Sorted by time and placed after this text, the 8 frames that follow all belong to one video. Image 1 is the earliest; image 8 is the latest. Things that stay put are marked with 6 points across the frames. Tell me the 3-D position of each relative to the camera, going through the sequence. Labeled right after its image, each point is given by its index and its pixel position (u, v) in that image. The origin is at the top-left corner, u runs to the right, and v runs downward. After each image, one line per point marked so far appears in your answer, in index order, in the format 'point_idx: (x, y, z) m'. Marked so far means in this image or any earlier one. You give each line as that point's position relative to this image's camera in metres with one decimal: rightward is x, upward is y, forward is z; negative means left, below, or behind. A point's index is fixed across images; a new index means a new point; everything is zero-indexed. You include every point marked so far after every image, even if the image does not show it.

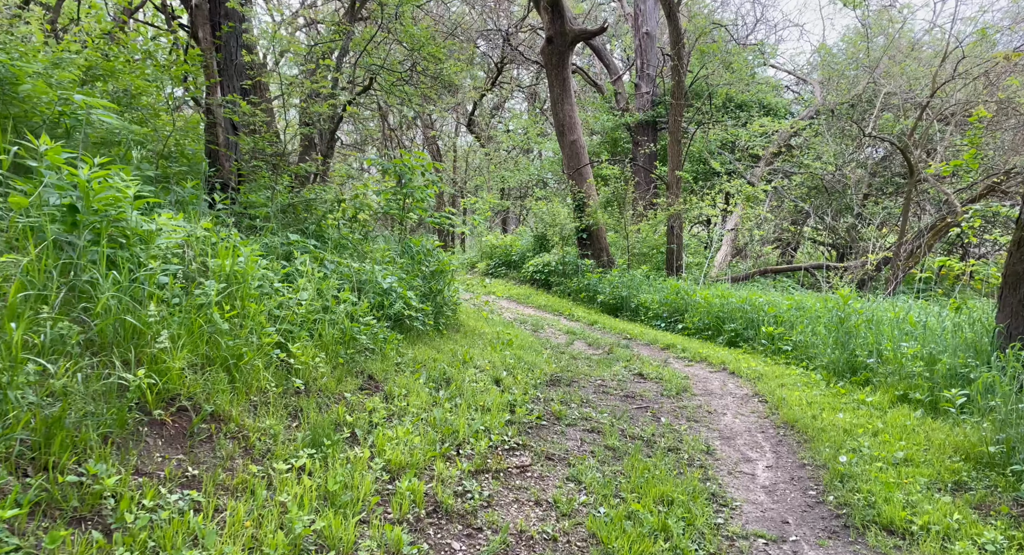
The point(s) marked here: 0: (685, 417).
0: (+1.6, -1.3, +6.7) m
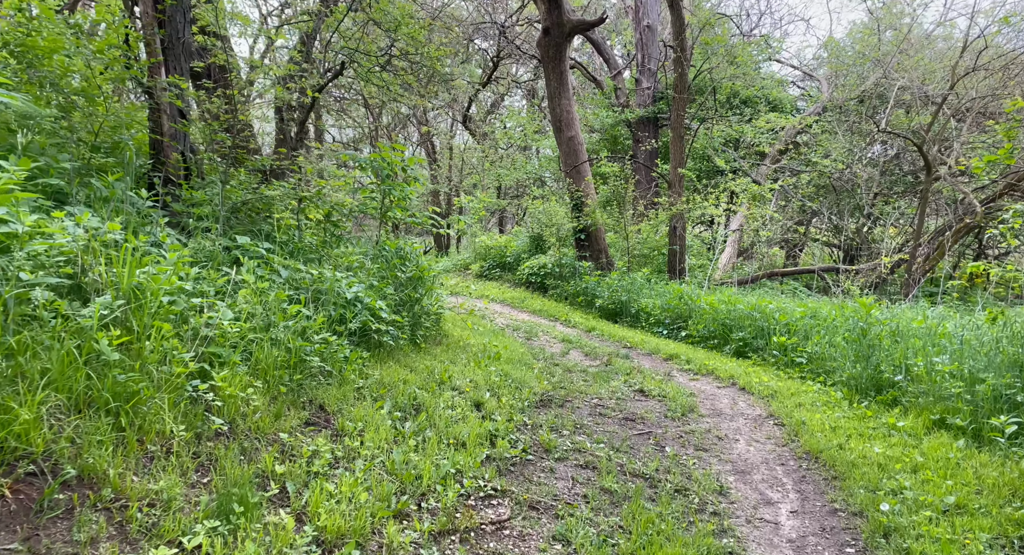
0: (+1.4, -1.3, +5.9) m
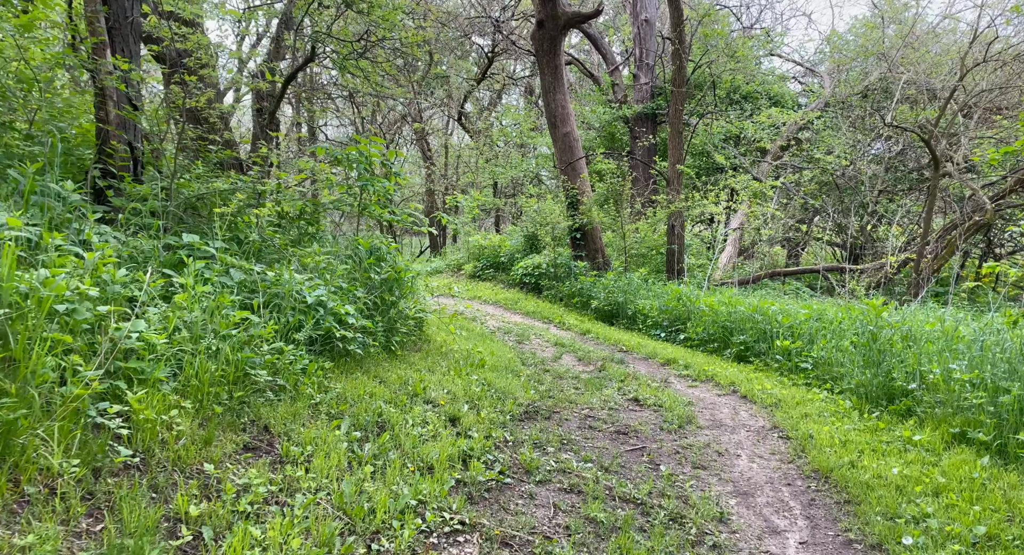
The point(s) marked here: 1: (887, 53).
0: (+1.3, -1.3, +5.4) m
1: (+8.6, +5.1, +17.0) m
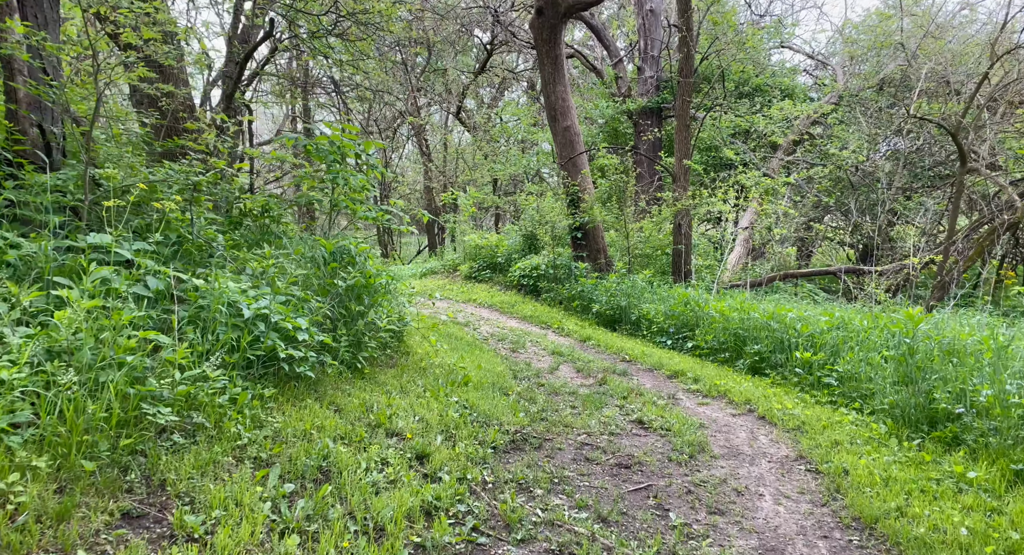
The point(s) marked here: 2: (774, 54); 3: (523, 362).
0: (+1.2, -1.4, +4.6) m
1: (+8.6, +5.1, +16.1) m
2: (+6.9, +5.9, +19.4) m
3: (+0.1, -1.0, +8.9) m
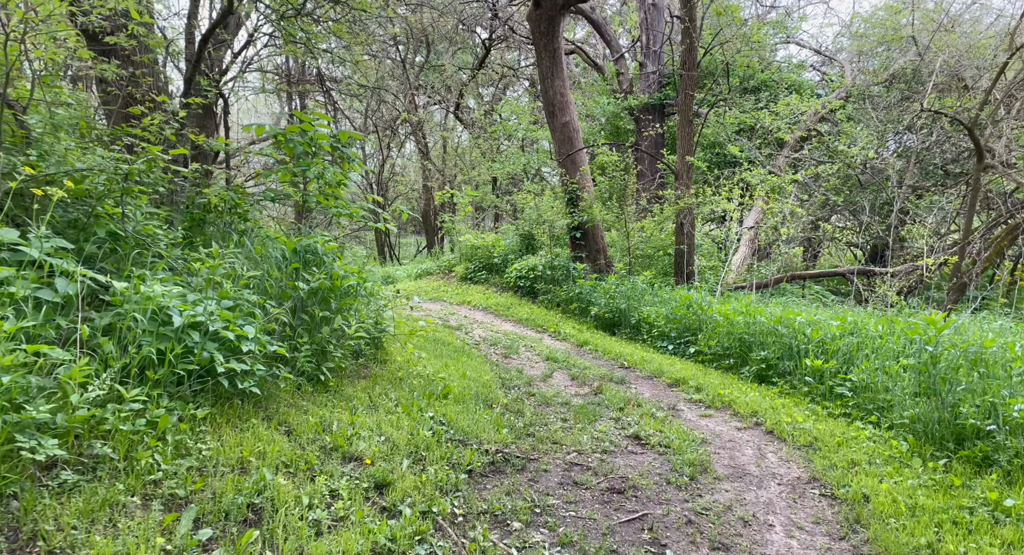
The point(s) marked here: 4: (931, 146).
0: (+1.1, -1.4, +4.0) m
1: (+8.5, +5.1, +15.5) m
2: (+6.8, +5.8, +18.9) m
3: (0.0, -1.0, +8.4) m
4: (+7.9, +2.5, +14.0) m
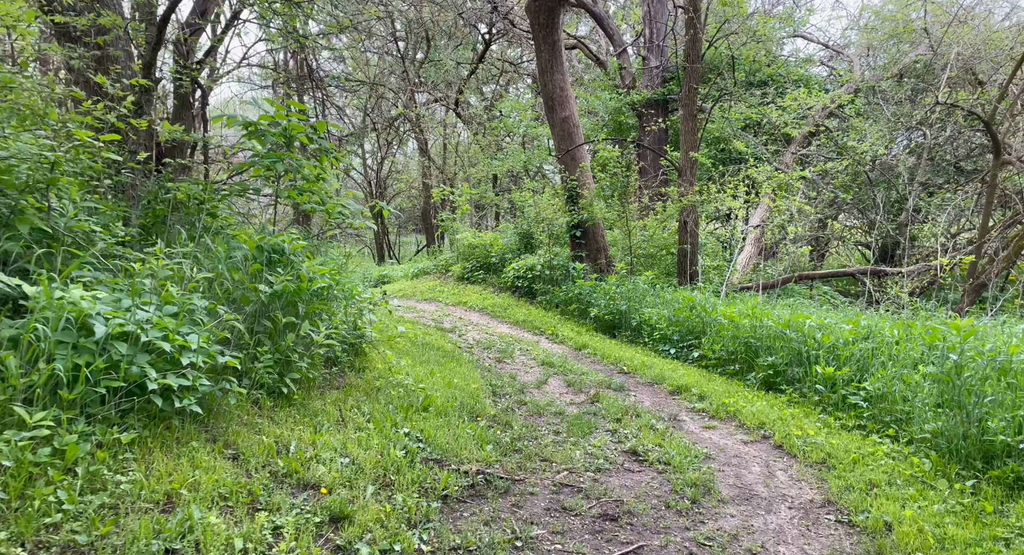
0: (+1.0, -1.4, +3.6) m
1: (+8.5, +5.1, +15.0) m
2: (+6.8, +5.8, +18.4) m
3: (-0.1, -1.0, +7.9) m
4: (+7.9, +2.5, +13.5) m
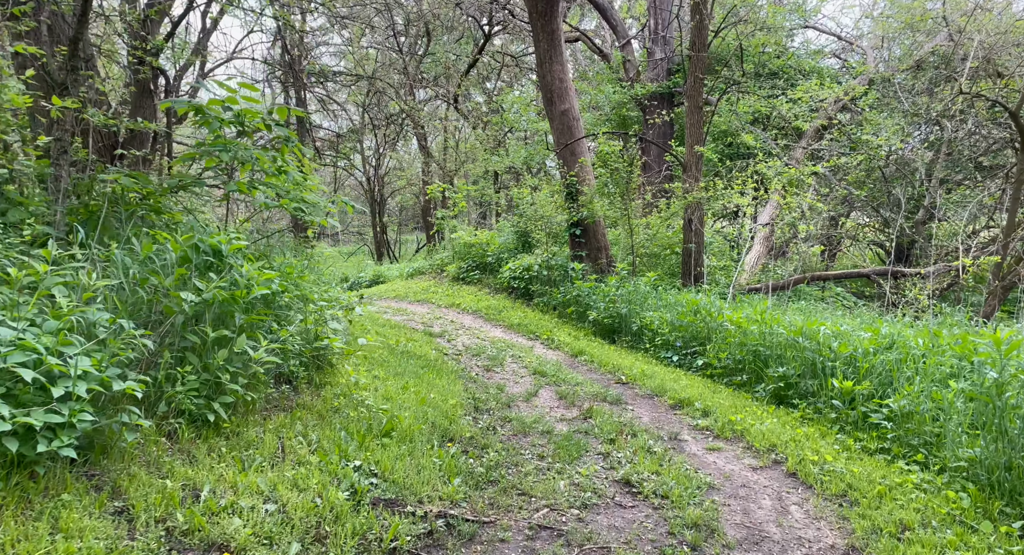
0: (+0.8, -1.5, +2.9) m
1: (+8.4, +5.0, +14.3) m
2: (+6.8, +5.8, +17.6) m
3: (-0.2, -1.1, +7.3) m
4: (+7.8, +2.5, +12.7) m
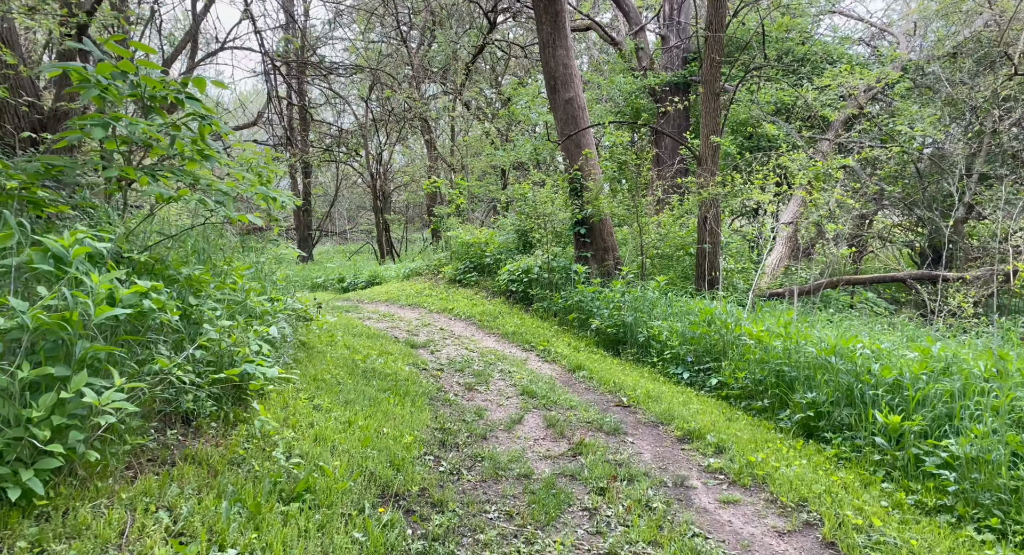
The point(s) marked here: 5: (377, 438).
0: (+0.5, -1.5, +1.8) m
1: (+8.4, +5.0, +13.0) m
2: (+6.9, +5.8, +16.4) m
3: (-0.4, -1.1, +6.2) m
4: (+7.8, +2.4, +11.5) m
5: (-0.8, -1.0, +4.5) m
